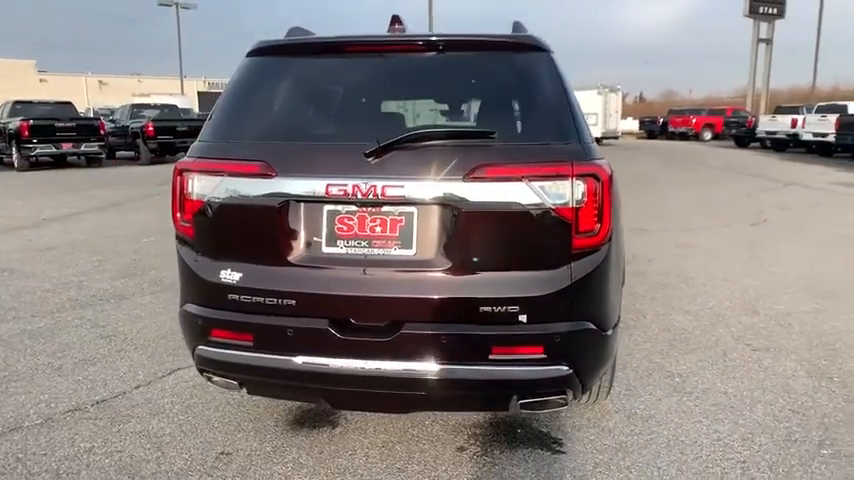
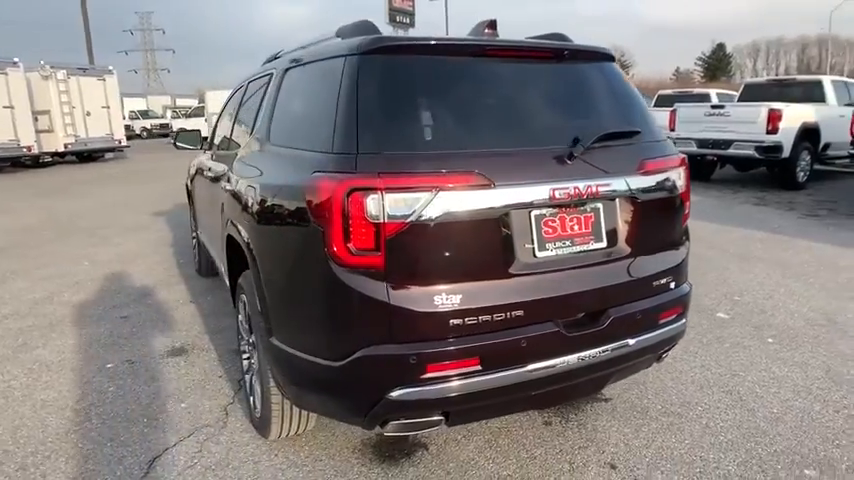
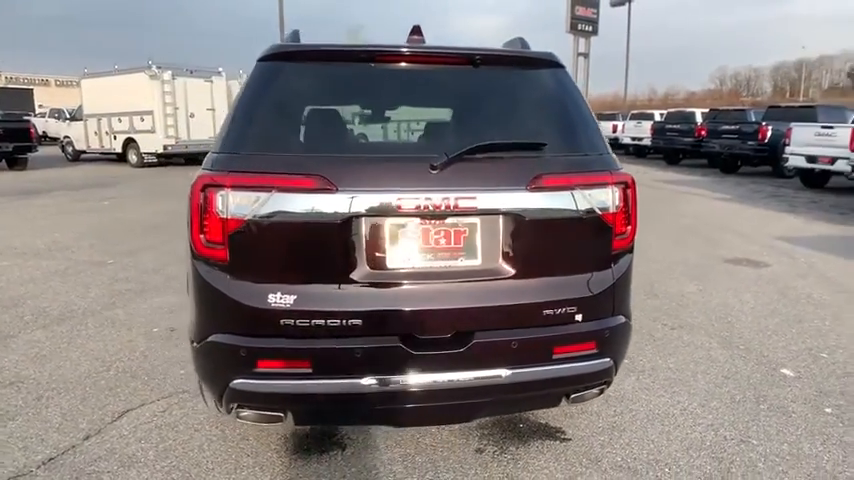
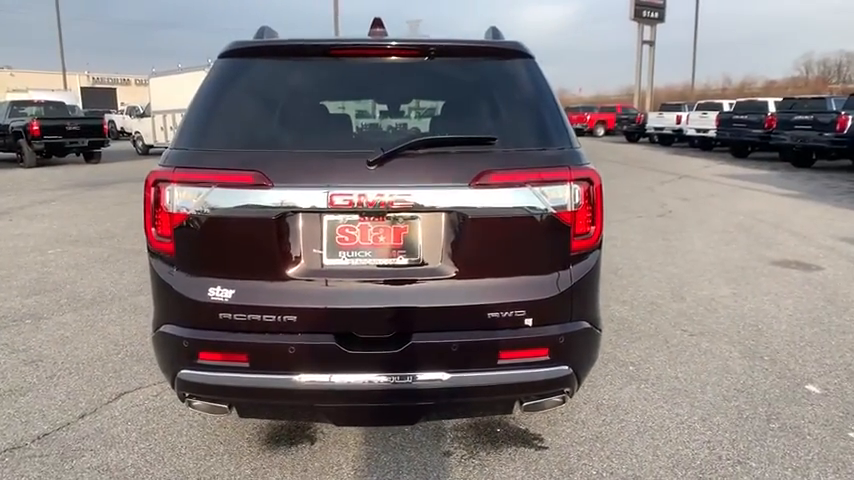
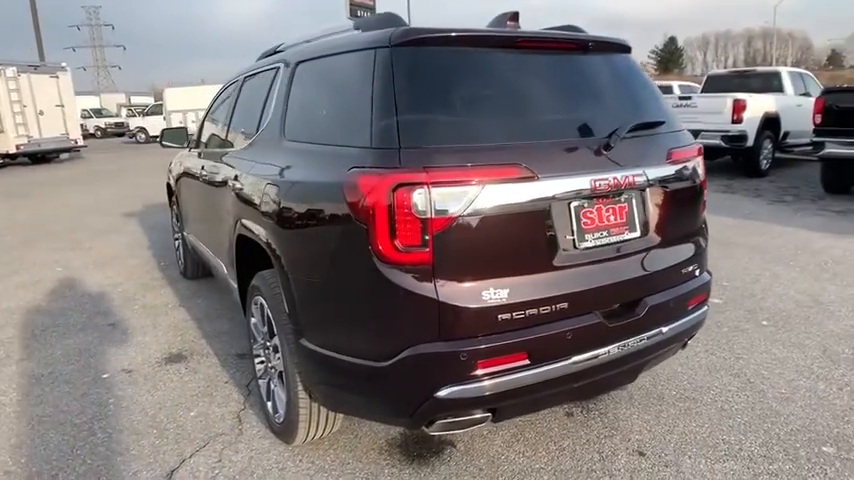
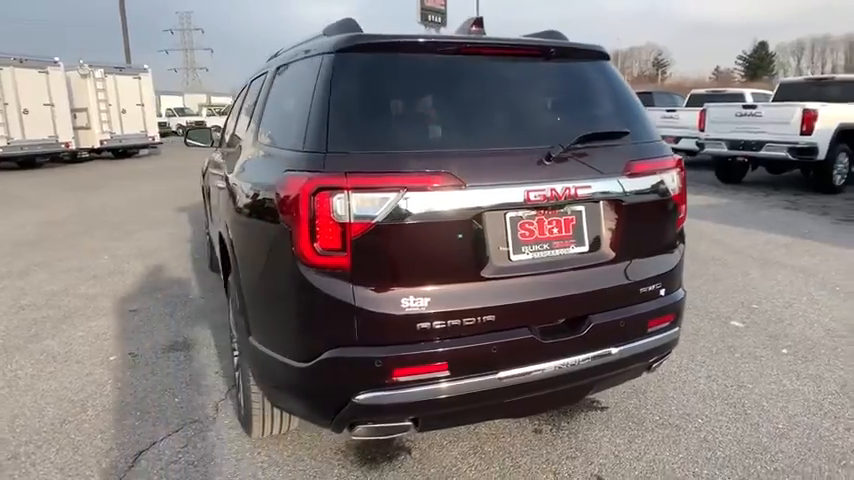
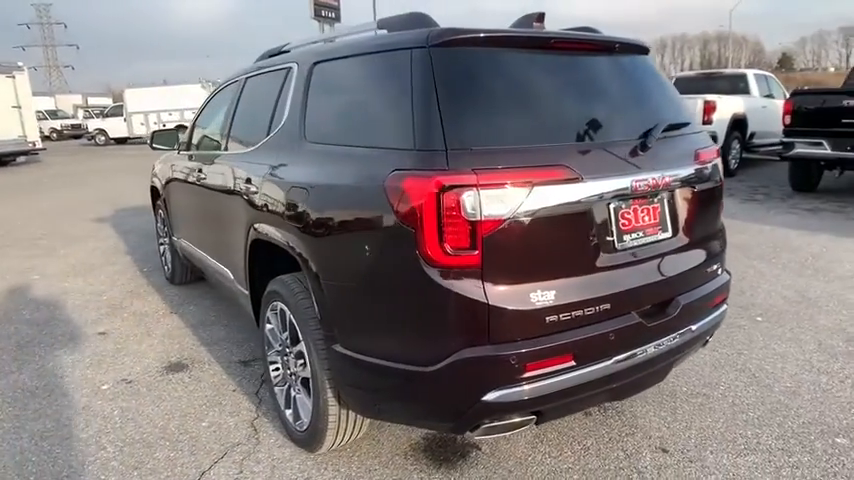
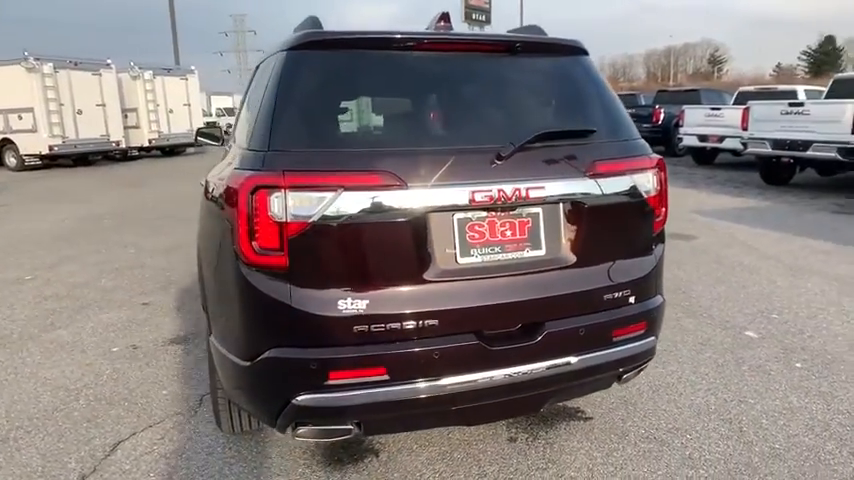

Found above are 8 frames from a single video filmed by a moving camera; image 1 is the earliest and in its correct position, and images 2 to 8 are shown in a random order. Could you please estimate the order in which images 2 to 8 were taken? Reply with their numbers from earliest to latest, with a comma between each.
4, 3, 8, 6, 2, 5, 7
